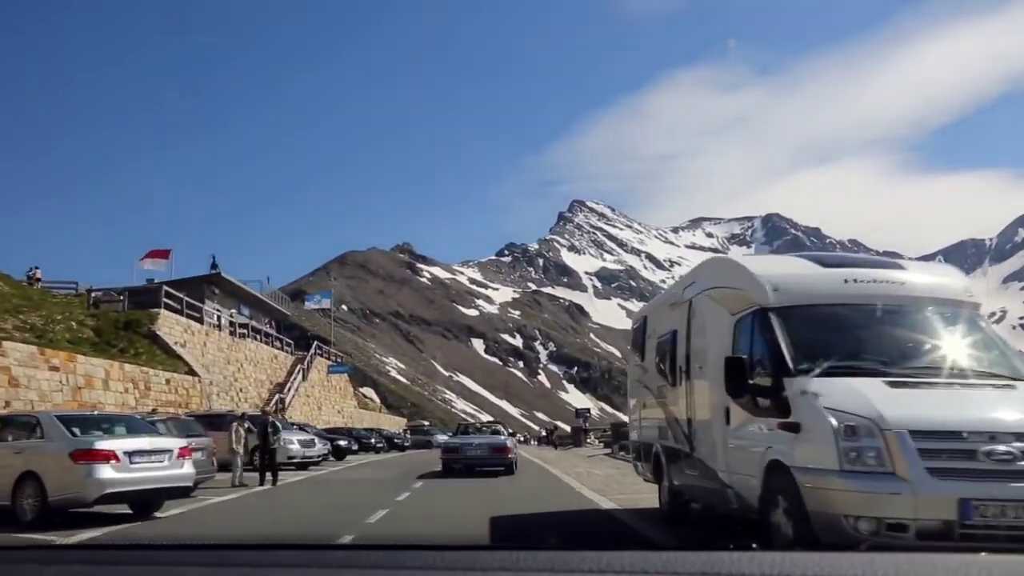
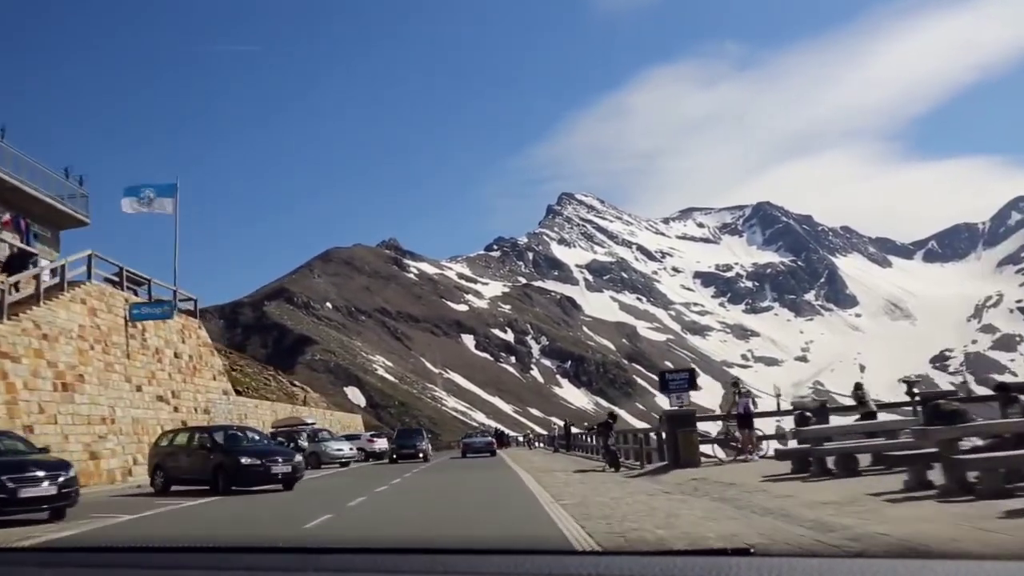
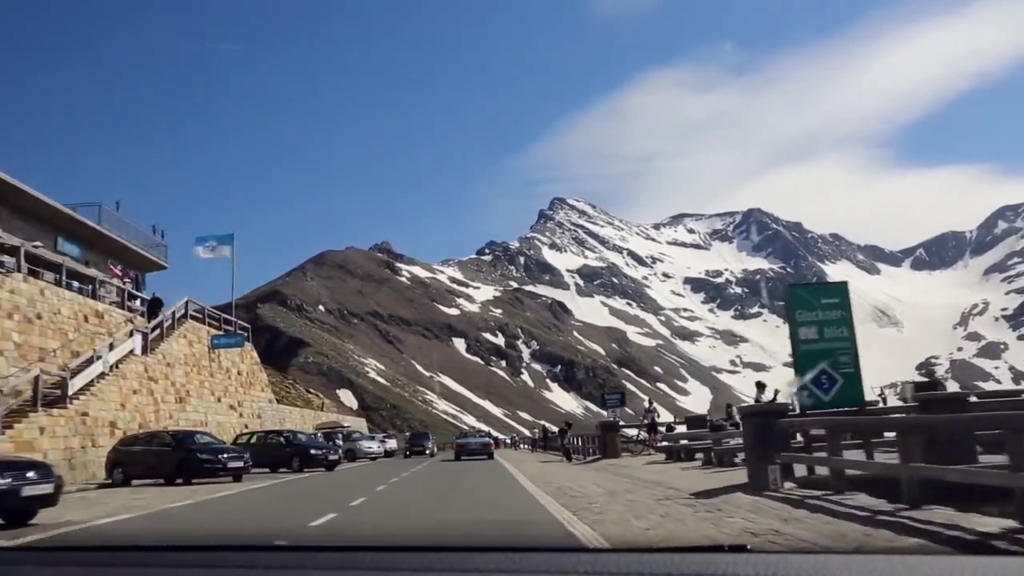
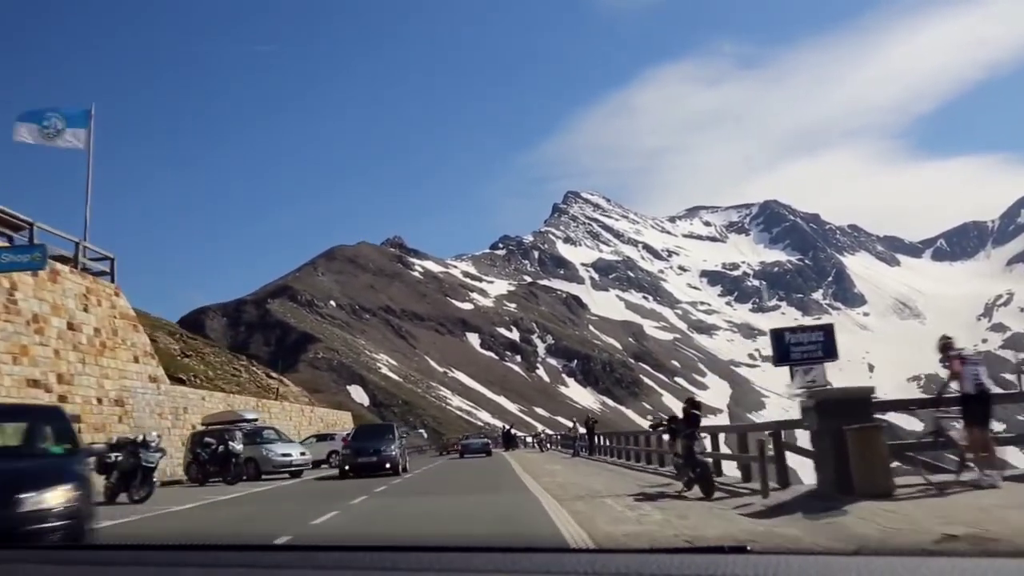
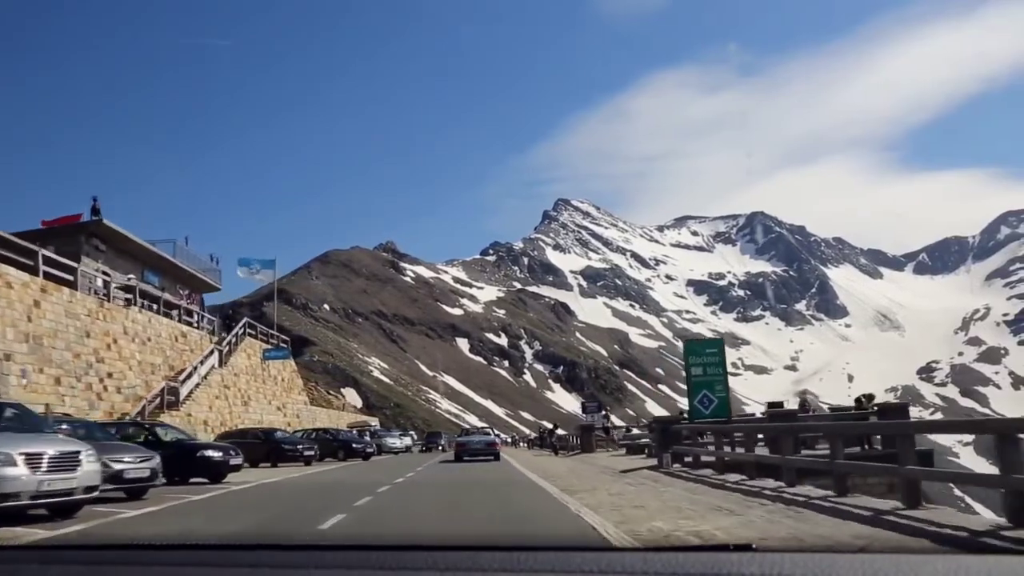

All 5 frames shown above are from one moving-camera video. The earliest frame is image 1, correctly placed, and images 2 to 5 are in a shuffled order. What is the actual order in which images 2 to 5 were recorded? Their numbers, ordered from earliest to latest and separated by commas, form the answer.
5, 3, 2, 4
